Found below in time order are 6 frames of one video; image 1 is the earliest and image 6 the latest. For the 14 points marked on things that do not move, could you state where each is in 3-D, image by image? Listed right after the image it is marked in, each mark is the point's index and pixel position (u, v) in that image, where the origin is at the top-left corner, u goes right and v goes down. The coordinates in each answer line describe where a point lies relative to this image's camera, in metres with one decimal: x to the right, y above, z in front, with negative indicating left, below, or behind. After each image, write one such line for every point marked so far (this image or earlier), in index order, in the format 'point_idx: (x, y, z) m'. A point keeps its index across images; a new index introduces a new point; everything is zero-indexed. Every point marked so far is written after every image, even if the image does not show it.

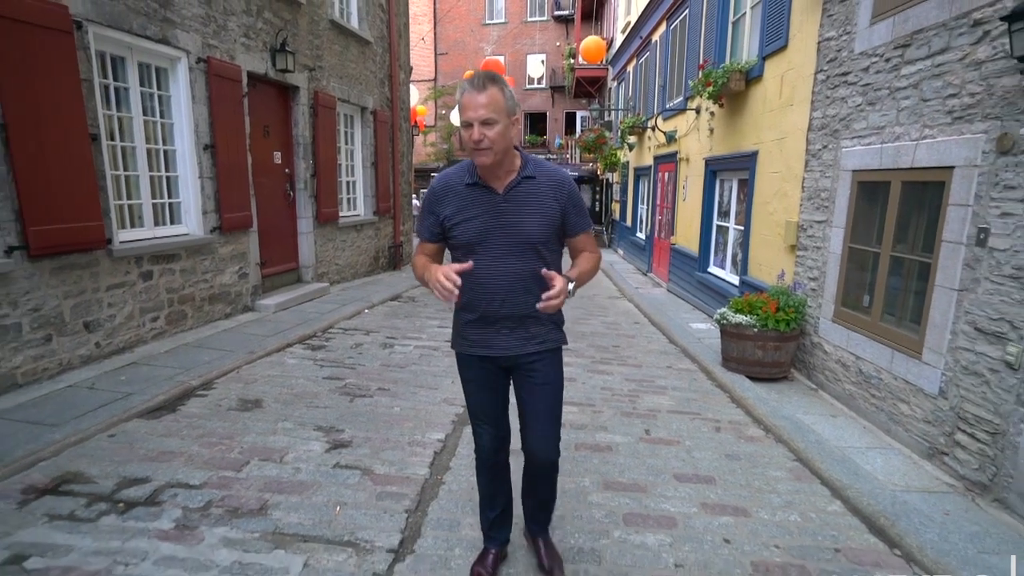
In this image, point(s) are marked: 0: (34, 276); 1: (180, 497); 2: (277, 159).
0: (-3.6, +0.1, +4.2) m
1: (-1.7, -1.1, +2.9) m
2: (-3.1, +1.7, +7.3) m
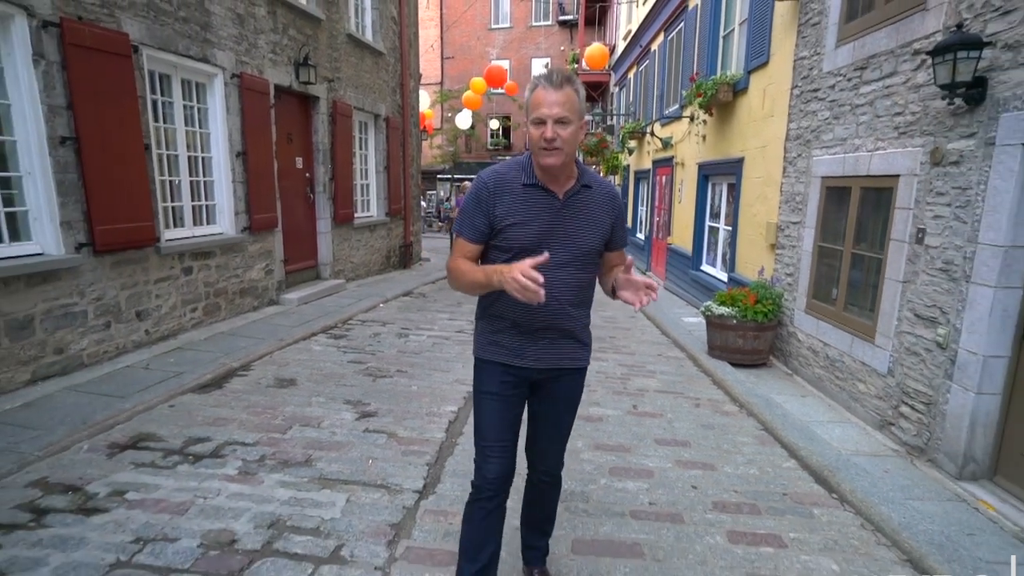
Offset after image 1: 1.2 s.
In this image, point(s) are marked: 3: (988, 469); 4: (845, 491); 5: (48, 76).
0: (-3.6, +0.2, +4.8) m
1: (-1.7, -1.0, +3.5) m
2: (-3.1, +1.8, +7.9) m
3: (+2.9, -1.1, +3.3) m
4: (+1.9, -1.2, +3.2) m
5: (-3.6, +1.6, +4.2) m
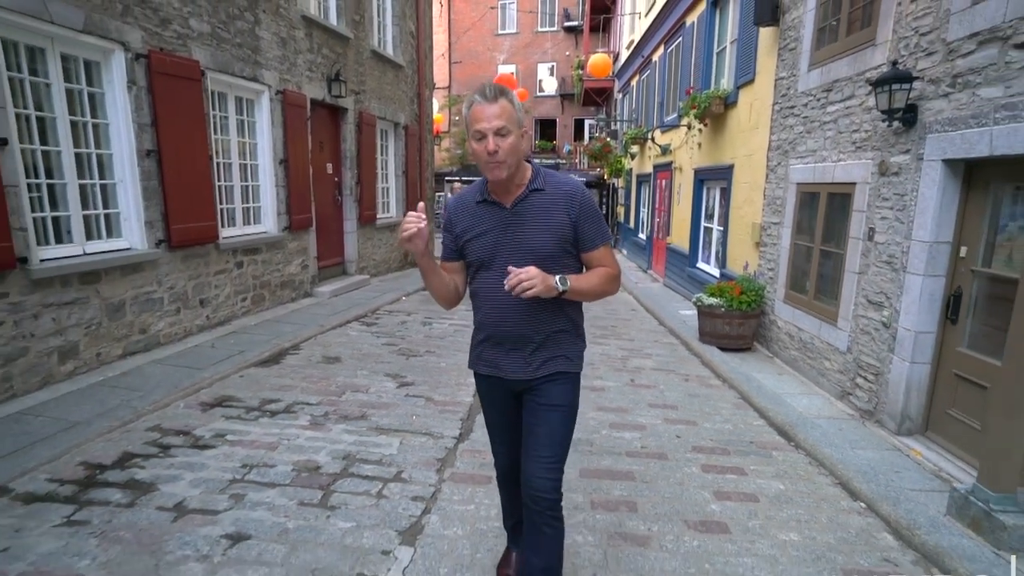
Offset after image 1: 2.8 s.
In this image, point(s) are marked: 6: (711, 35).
0: (-3.4, +0.3, +5.5) m
1: (-1.6, -0.9, +4.2) m
2: (-2.9, +1.9, +8.7) m
3: (+3.0, -1.0, +4.1) m
4: (+2.1, -1.1, +4.0) m
5: (-3.4, +1.7, +5.0) m
6: (+3.1, +4.0, +8.7) m
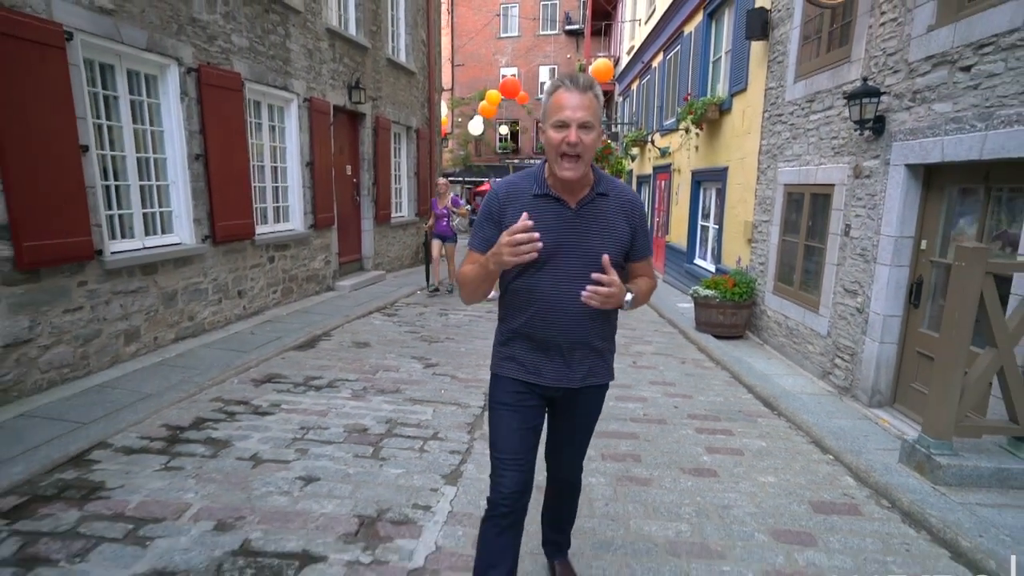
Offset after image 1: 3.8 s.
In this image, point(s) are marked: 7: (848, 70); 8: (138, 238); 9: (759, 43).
0: (-3.3, +0.3, +6.1) m
1: (-1.4, -0.8, +4.8) m
2: (-2.7, +2.0, +9.2) m
3: (+3.2, -0.9, +4.6) m
4: (+2.2, -1.0, +4.5) m
5: (-3.3, +1.8, +5.6) m
6: (+3.3, +4.1, +9.2) m
7: (+3.1, +2.0, +5.1) m
8: (-3.5, +0.5, +5.2) m
9: (+3.2, +3.2, +7.1) m
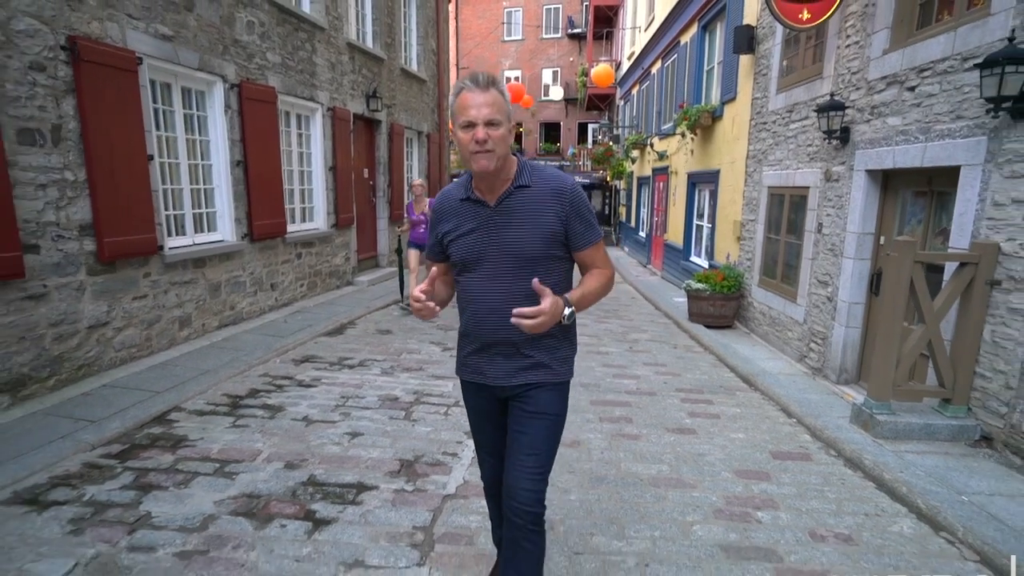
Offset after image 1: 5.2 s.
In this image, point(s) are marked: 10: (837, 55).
0: (-3.2, +0.4, +6.7) m
1: (-1.3, -0.8, +5.4) m
2: (-2.6, +2.0, +9.9) m
3: (+3.3, -0.8, +5.2) m
4: (+2.3, -0.9, +5.2) m
5: (-3.2, +1.9, +6.2) m
6: (+3.4, +4.2, +9.8) m
7: (+3.2, +2.1, +5.7) m
8: (-3.4, +0.6, +5.8) m
9: (+3.3, +3.3, +7.7) m
10: (+3.2, +2.3, +5.4) m
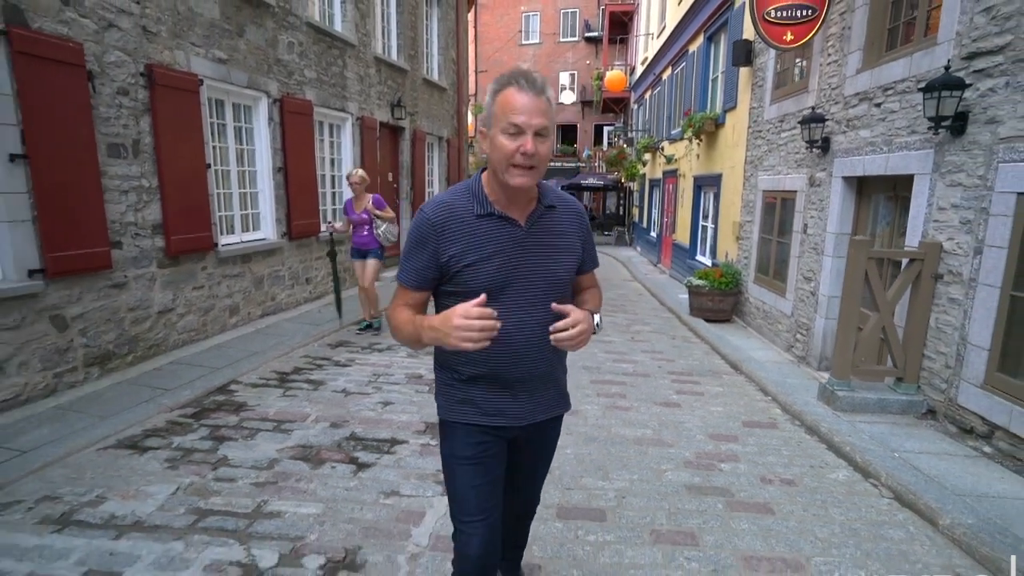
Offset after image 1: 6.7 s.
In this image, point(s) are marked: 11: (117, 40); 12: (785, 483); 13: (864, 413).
0: (-3.0, +0.5, +7.5) m
1: (-1.2, -0.7, +6.1) m
2: (-2.4, +2.1, +10.6) m
3: (+3.4, -0.8, +5.8) m
4: (+2.4, -0.8, +5.7) m
5: (-3.0, +2.0, +6.9) m
6: (+3.7, +4.2, +10.4) m
7: (+3.4, +2.2, +6.3) m
8: (-3.3, +0.6, +6.6) m
9: (+3.5, +3.3, +8.3) m
10: (+3.3, +2.3, +5.9) m
11: (-3.4, +2.1, +4.7) m
12: (+1.6, -1.1, +3.2) m
13: (+2.7, -1.0, +4.2) m
